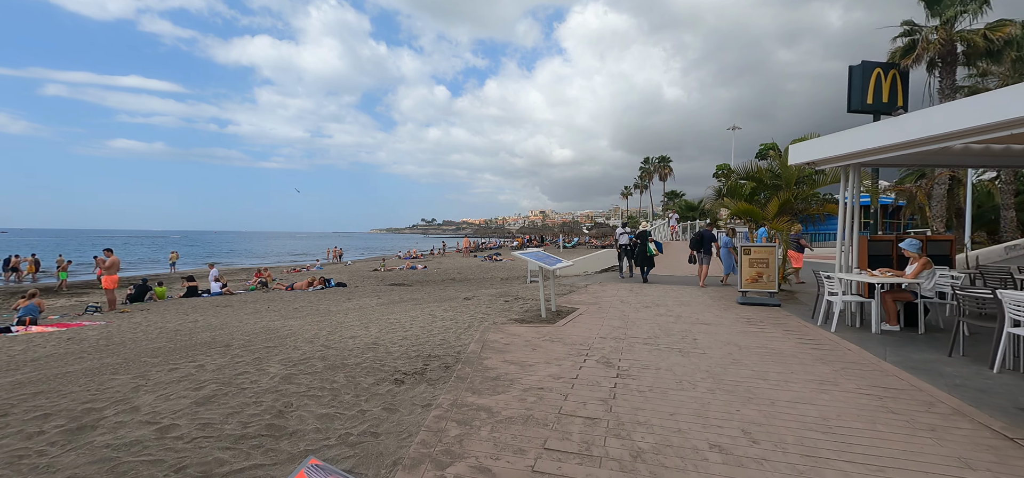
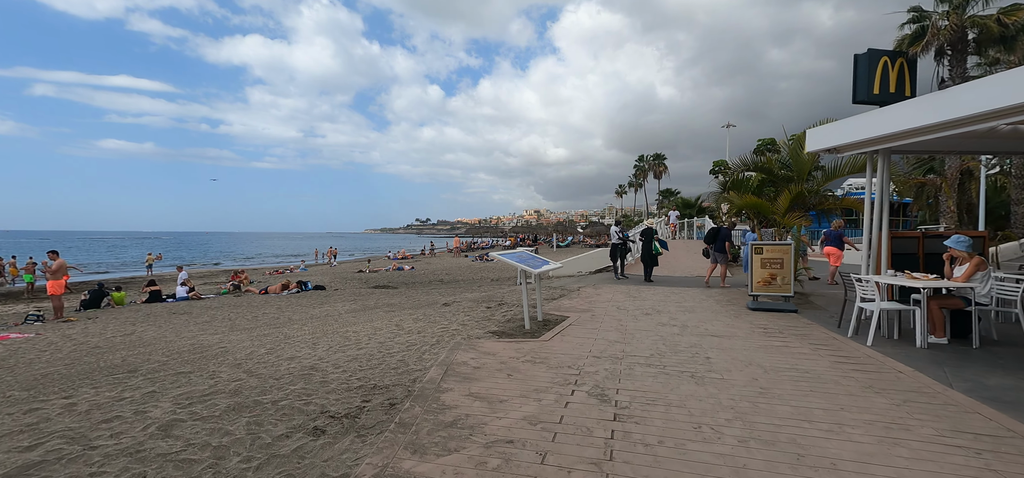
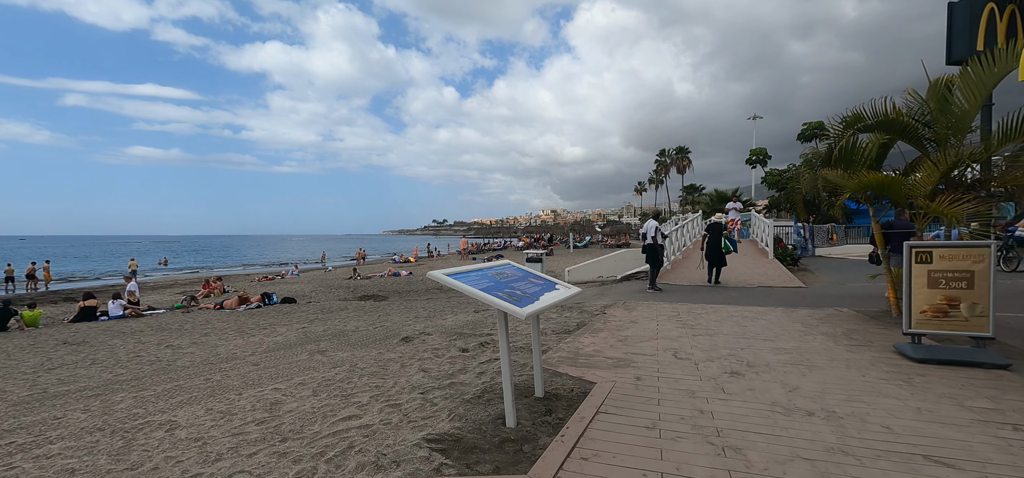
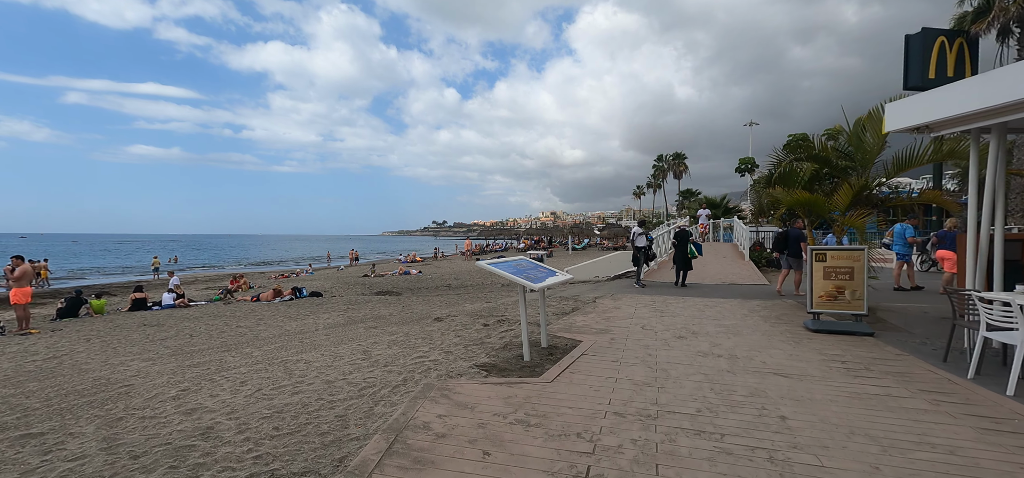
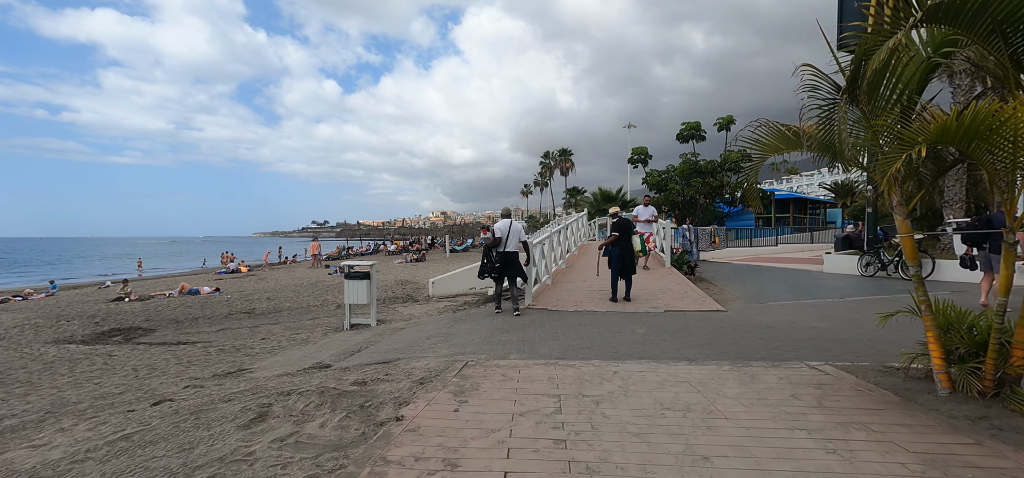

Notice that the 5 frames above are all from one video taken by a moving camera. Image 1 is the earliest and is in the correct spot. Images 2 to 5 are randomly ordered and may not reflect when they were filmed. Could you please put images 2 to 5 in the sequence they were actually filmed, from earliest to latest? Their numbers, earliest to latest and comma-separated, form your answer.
2, 4, 3, 5
